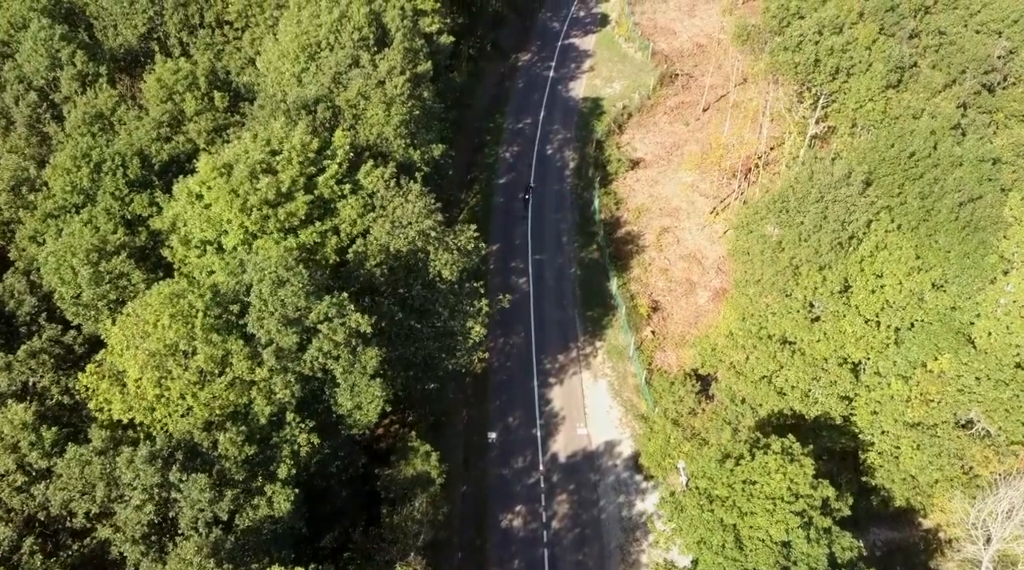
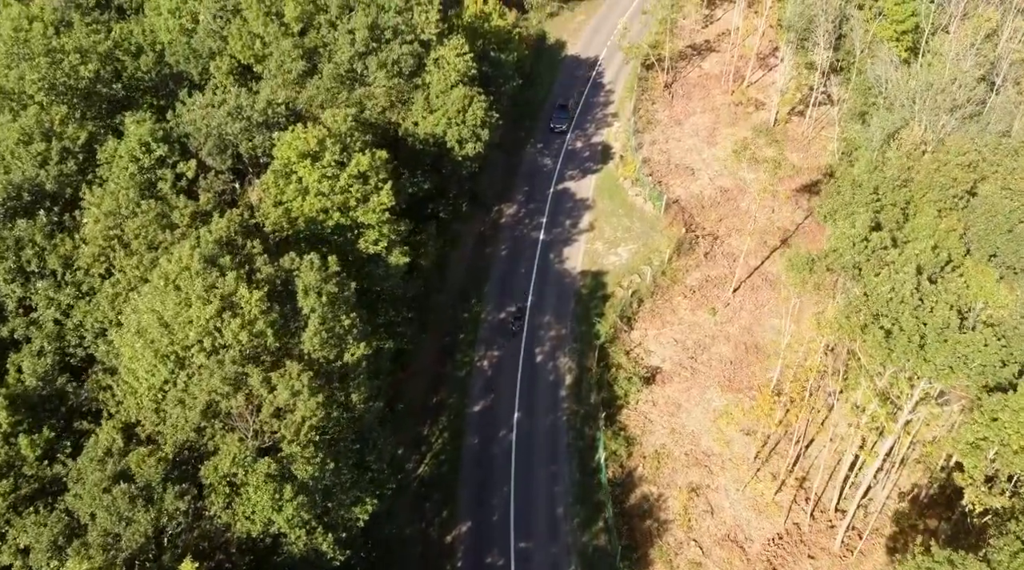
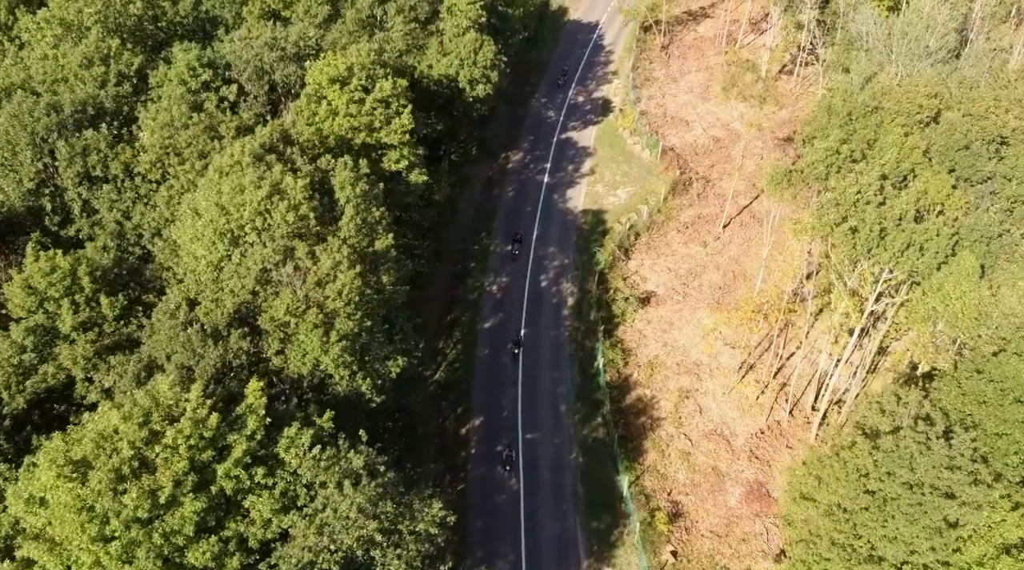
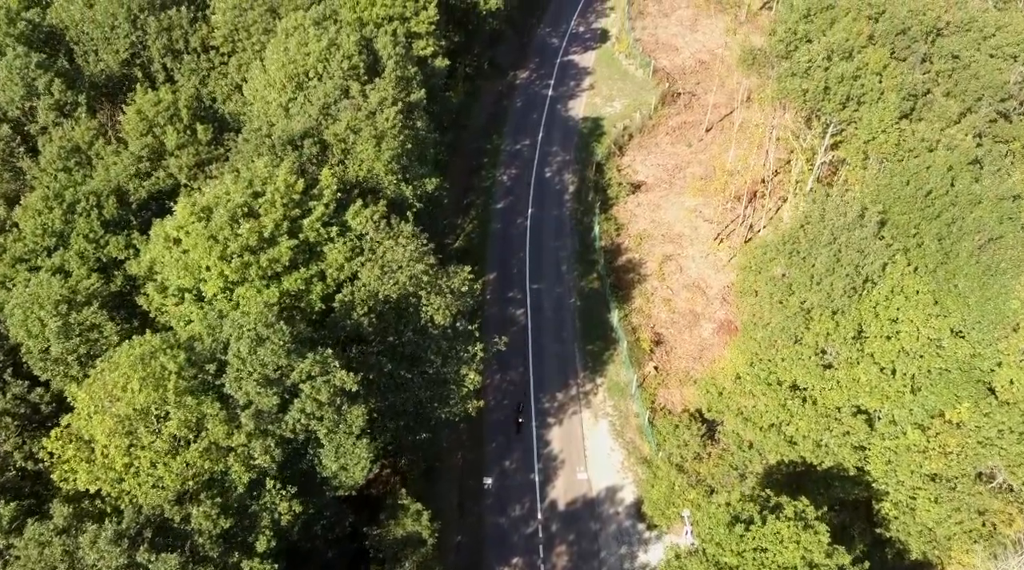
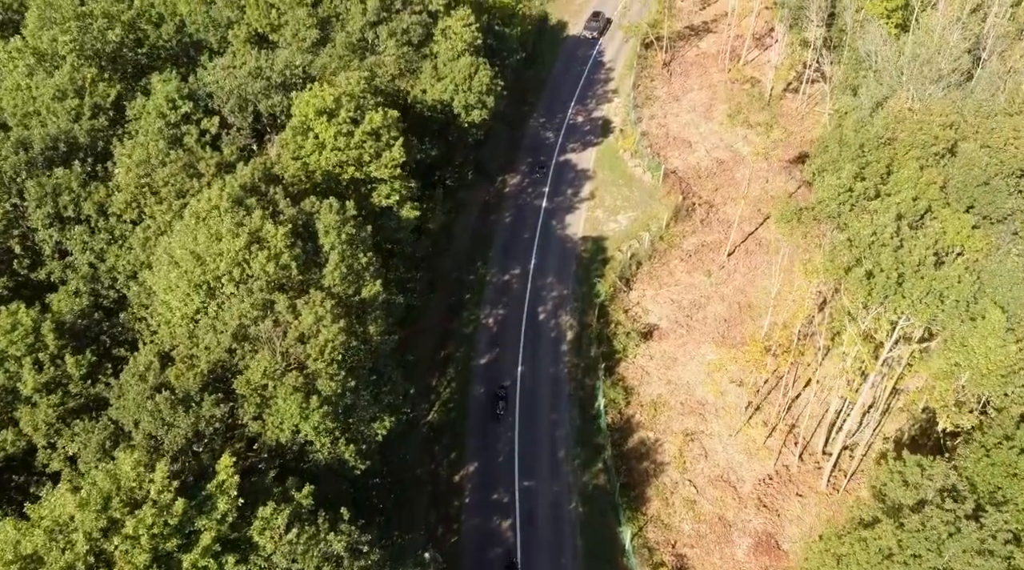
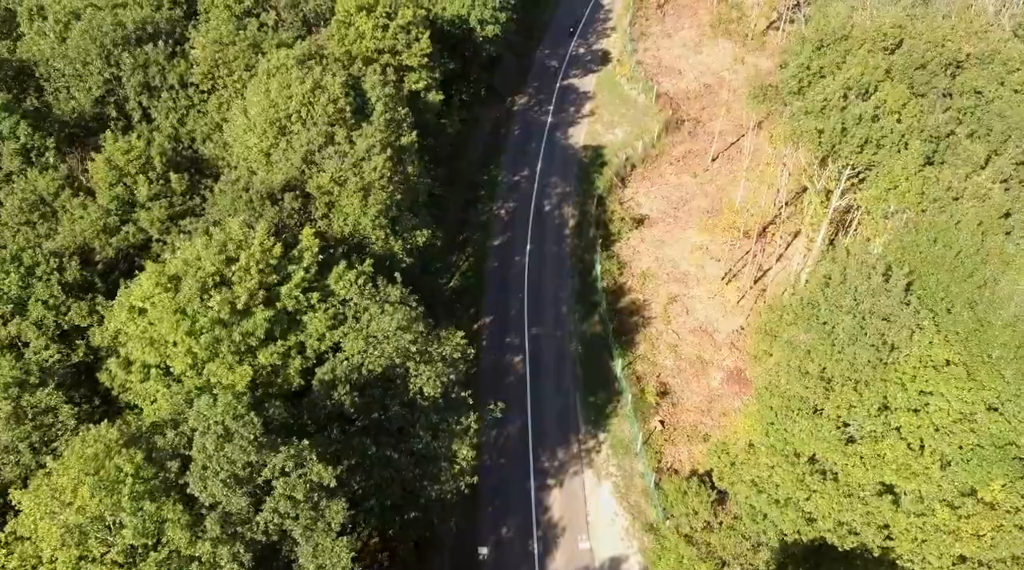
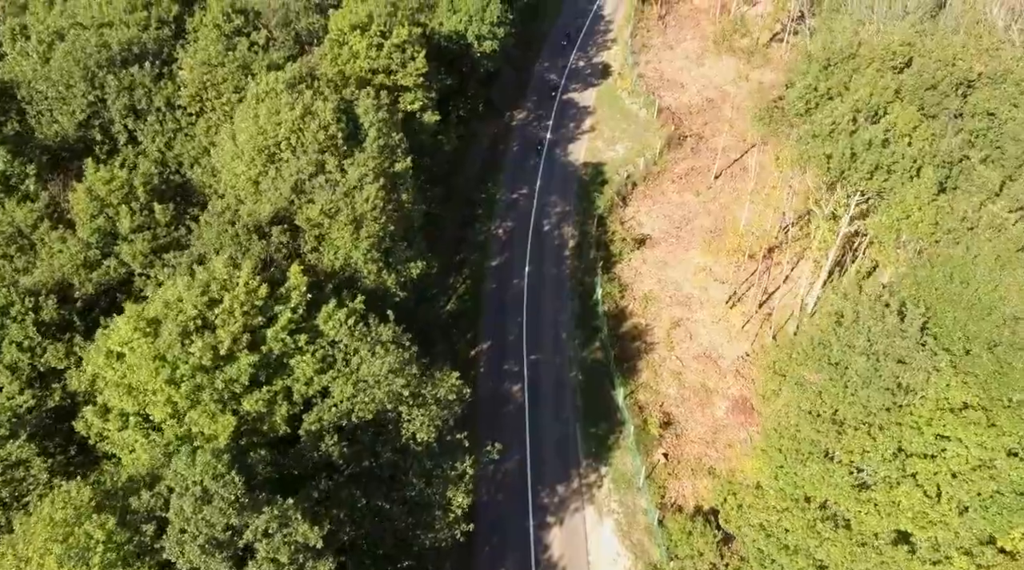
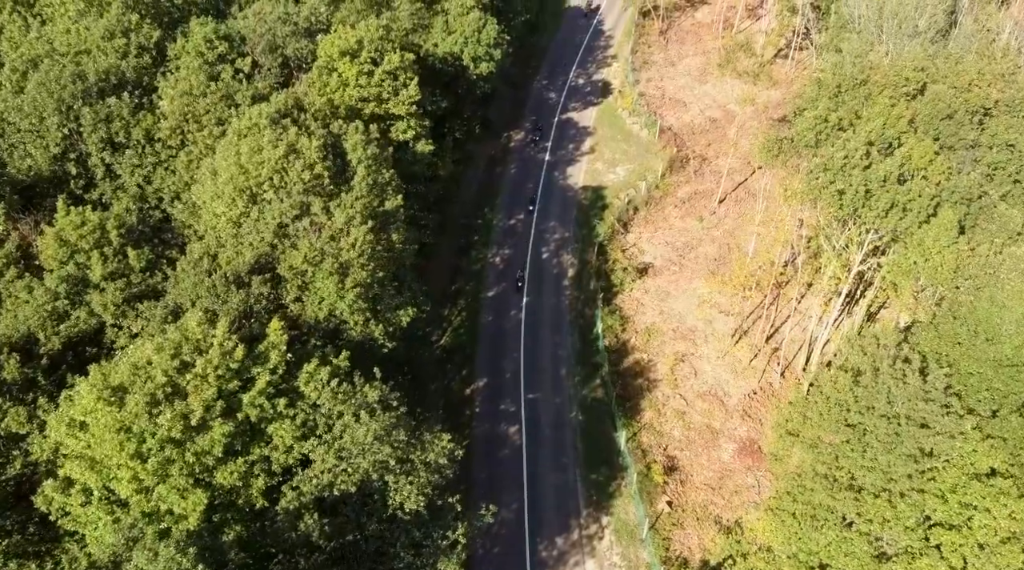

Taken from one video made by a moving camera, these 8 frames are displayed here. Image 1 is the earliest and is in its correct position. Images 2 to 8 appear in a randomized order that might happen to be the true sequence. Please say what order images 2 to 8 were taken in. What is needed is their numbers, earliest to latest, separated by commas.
4, 6, 7, 8, 3, 5, 2
